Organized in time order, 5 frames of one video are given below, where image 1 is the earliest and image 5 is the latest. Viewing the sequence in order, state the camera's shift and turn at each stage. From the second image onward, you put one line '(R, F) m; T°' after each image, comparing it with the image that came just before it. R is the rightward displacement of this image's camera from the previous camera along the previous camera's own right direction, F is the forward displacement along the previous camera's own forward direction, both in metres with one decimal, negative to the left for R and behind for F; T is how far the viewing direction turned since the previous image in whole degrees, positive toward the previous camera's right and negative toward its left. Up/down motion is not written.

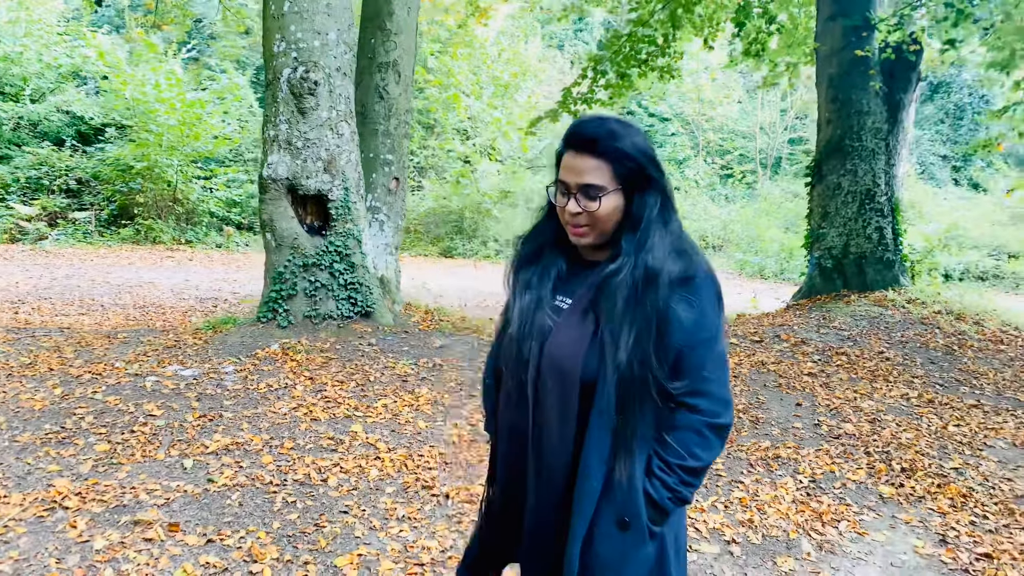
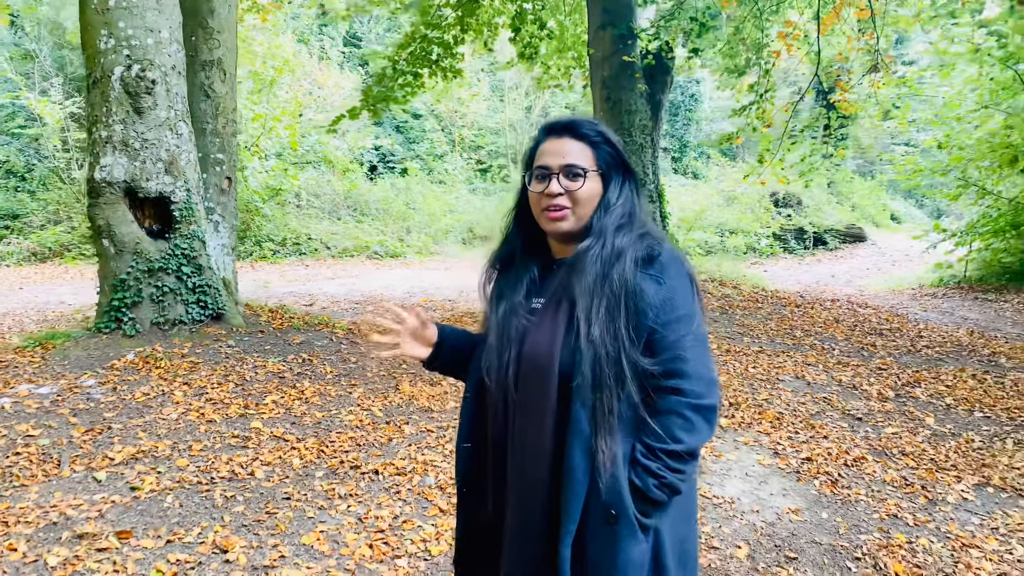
(-0.9, -0.3) m; +18°
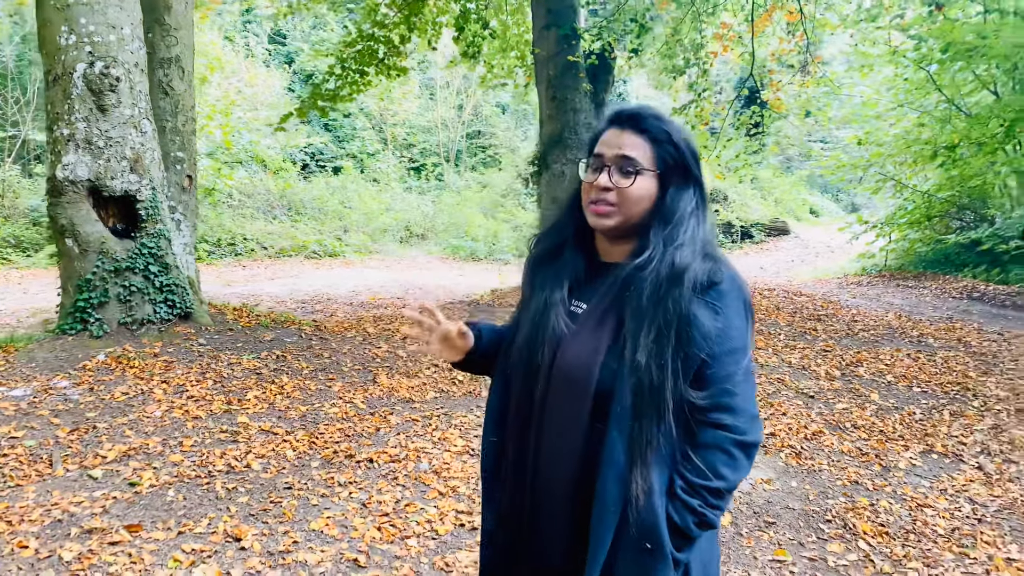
(-0.4, -0.2) m; +5°
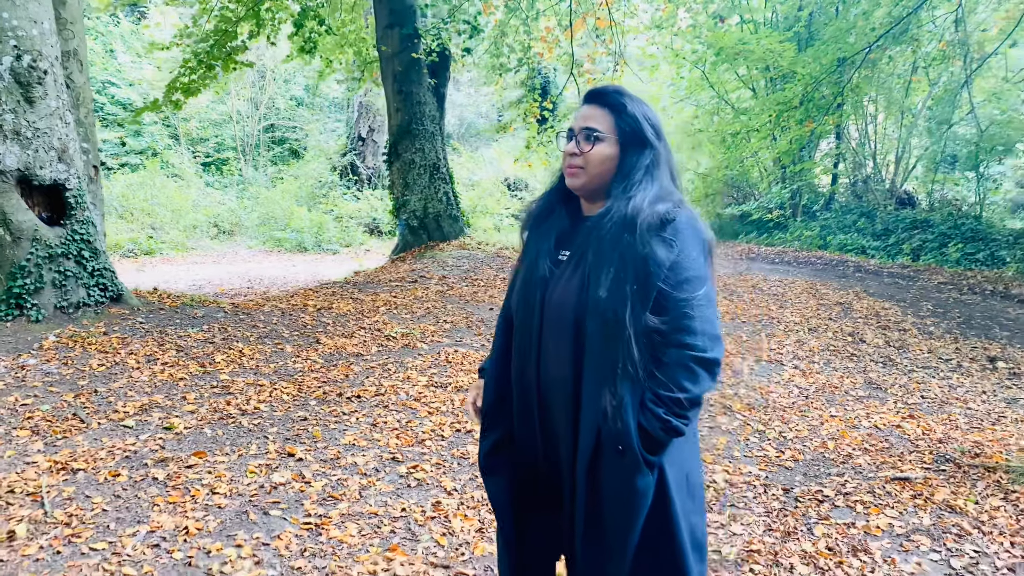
(-1.2, -1.0) m; +15°
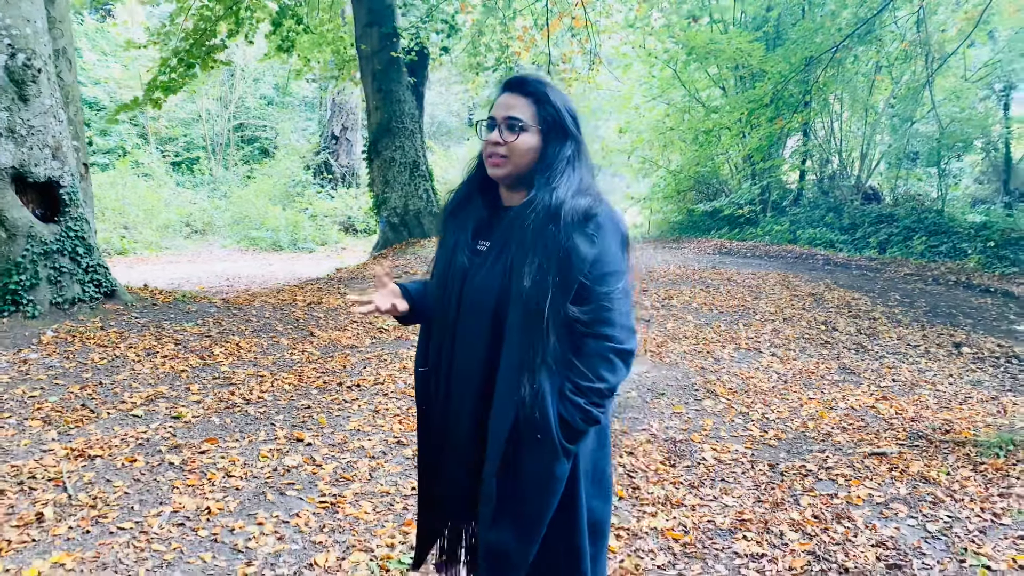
(-0.2, -0.2) m; +2°
